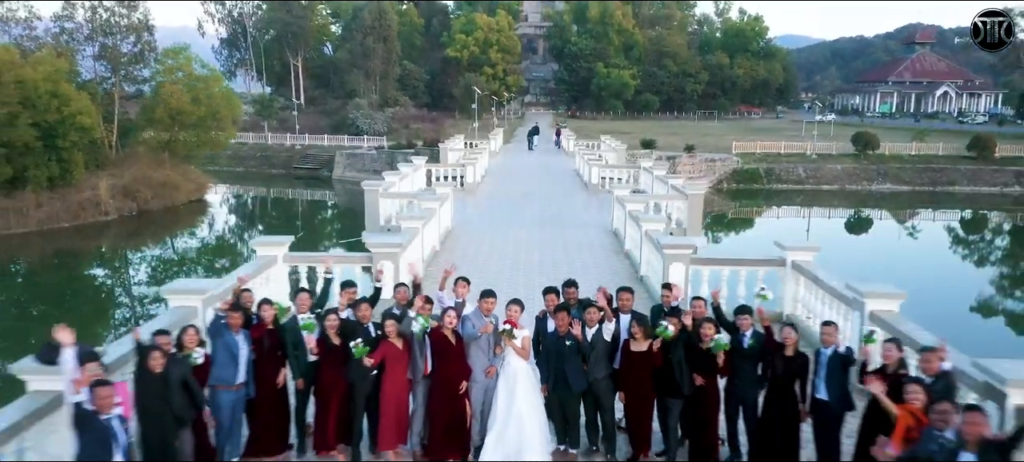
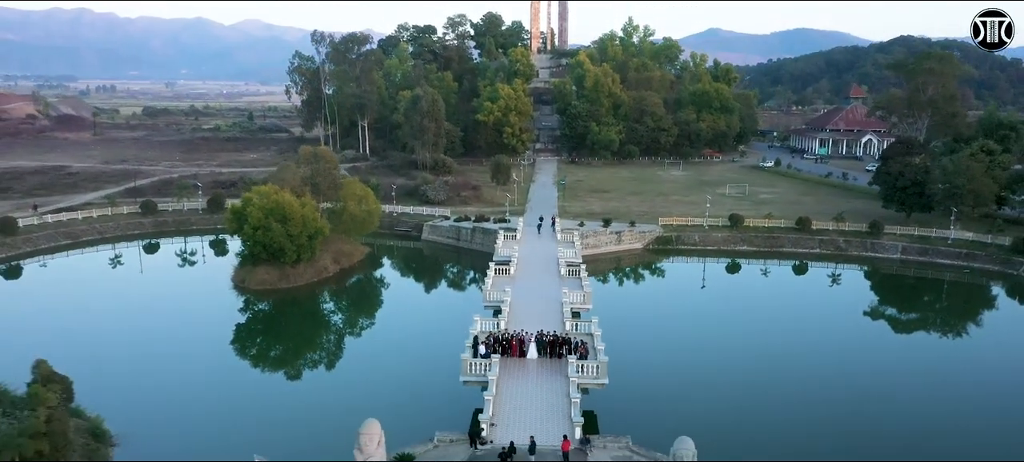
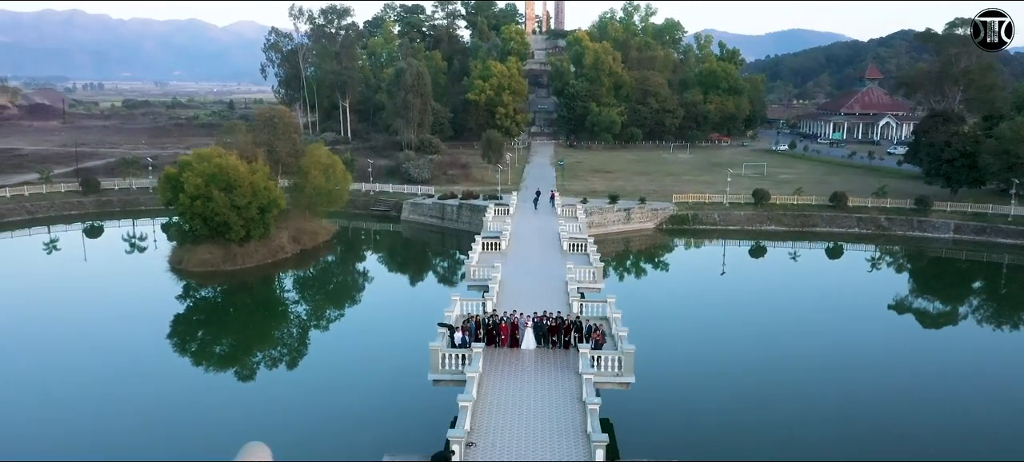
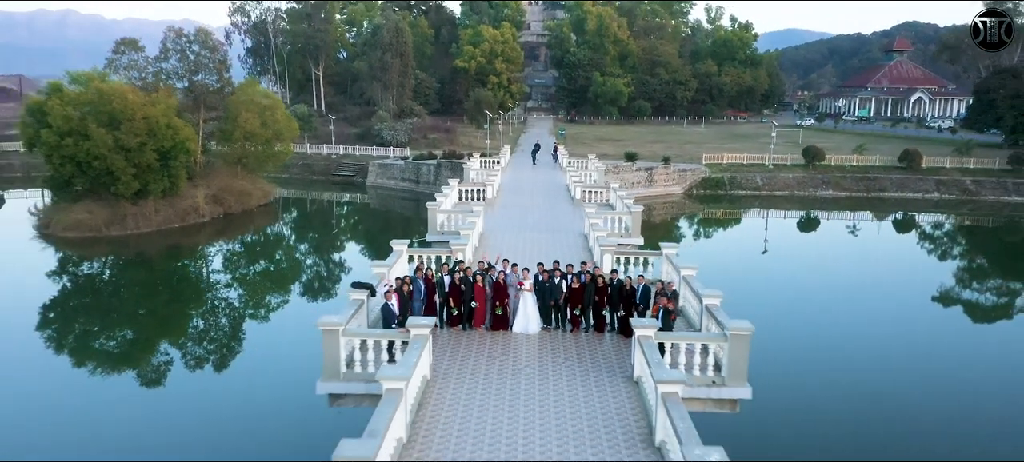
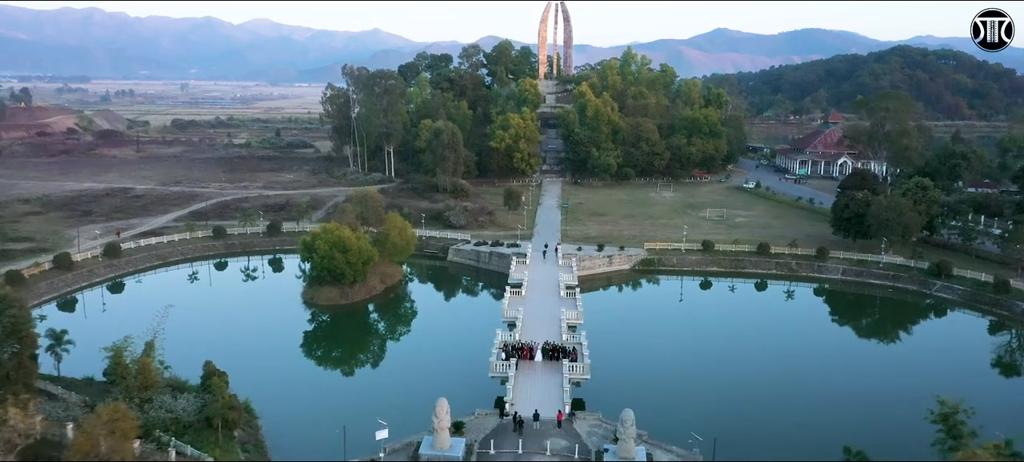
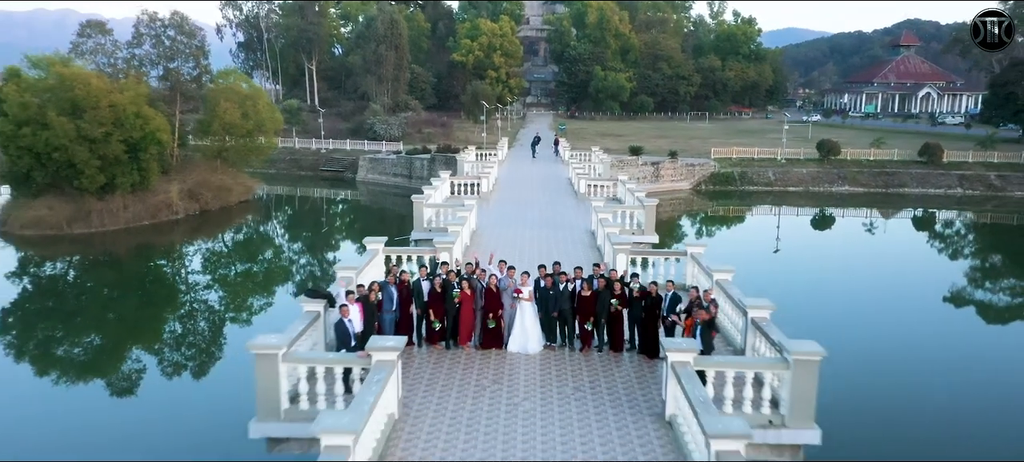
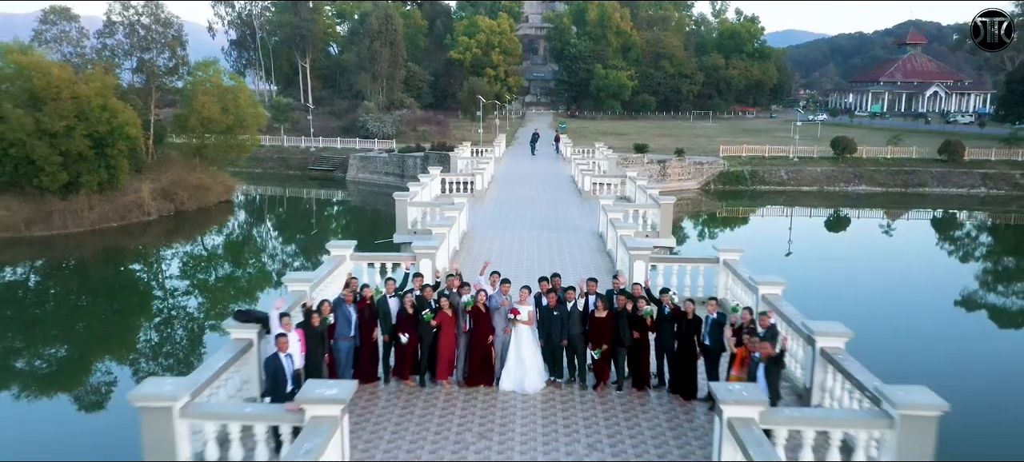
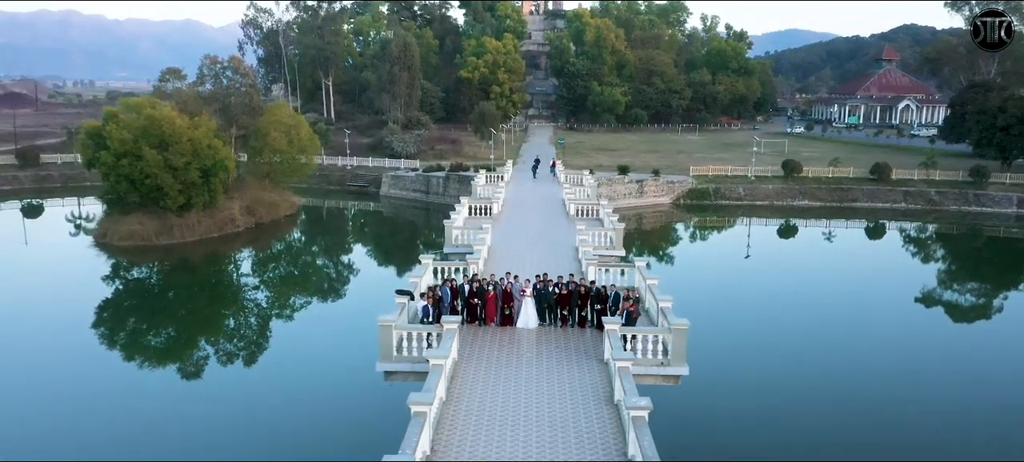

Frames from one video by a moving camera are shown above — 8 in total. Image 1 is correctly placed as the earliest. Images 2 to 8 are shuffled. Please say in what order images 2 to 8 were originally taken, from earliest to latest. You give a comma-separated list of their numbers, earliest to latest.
7, 6, 4, 8, 3, 2, 5
